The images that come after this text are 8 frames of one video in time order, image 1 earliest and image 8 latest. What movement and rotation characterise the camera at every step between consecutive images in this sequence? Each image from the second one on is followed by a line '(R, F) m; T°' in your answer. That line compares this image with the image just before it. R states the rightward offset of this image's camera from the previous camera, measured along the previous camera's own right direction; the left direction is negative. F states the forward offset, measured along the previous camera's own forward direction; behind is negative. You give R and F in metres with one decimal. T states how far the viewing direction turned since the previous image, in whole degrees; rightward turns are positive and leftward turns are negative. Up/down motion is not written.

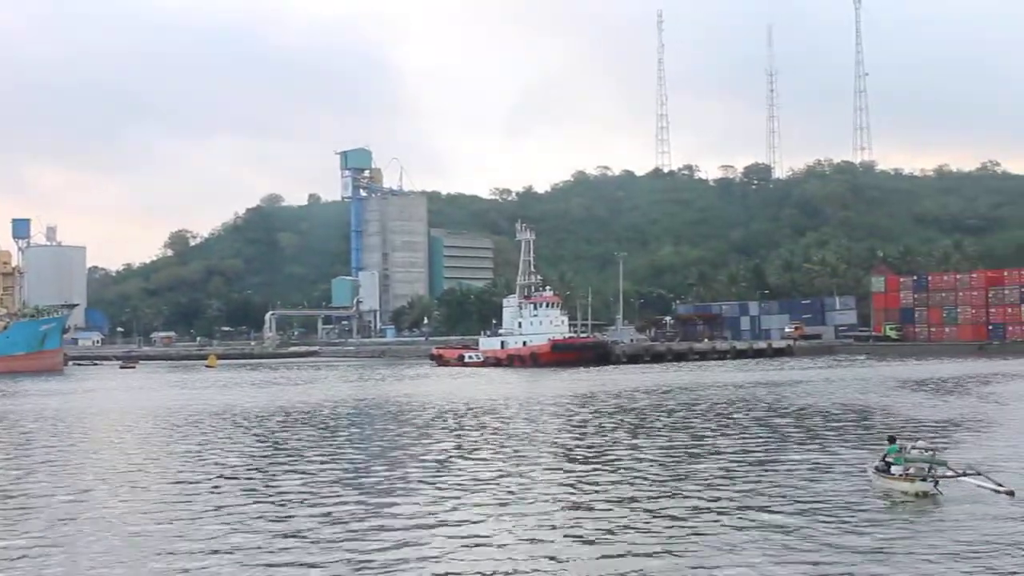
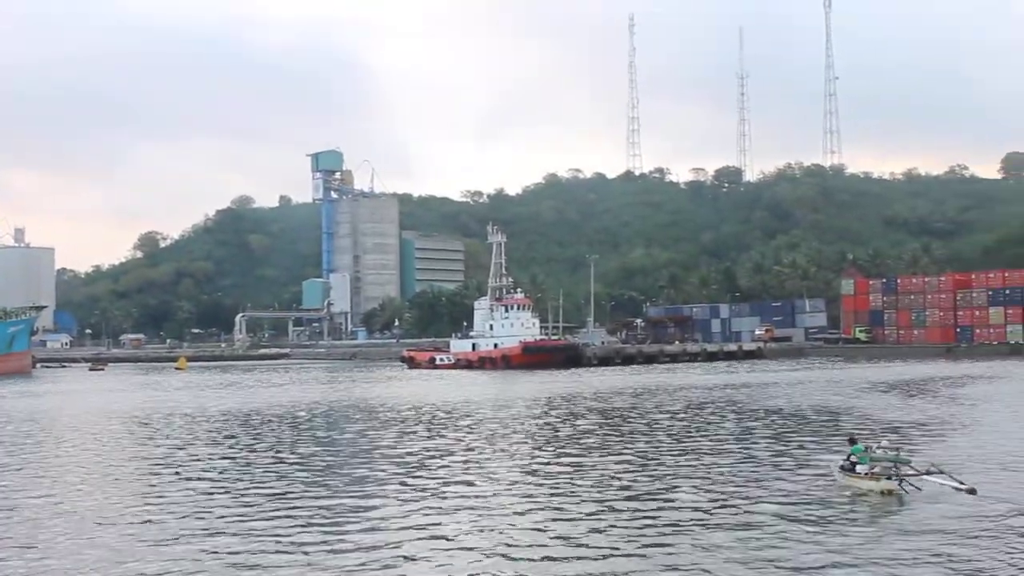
(-0.9, -0.9) m; +1°
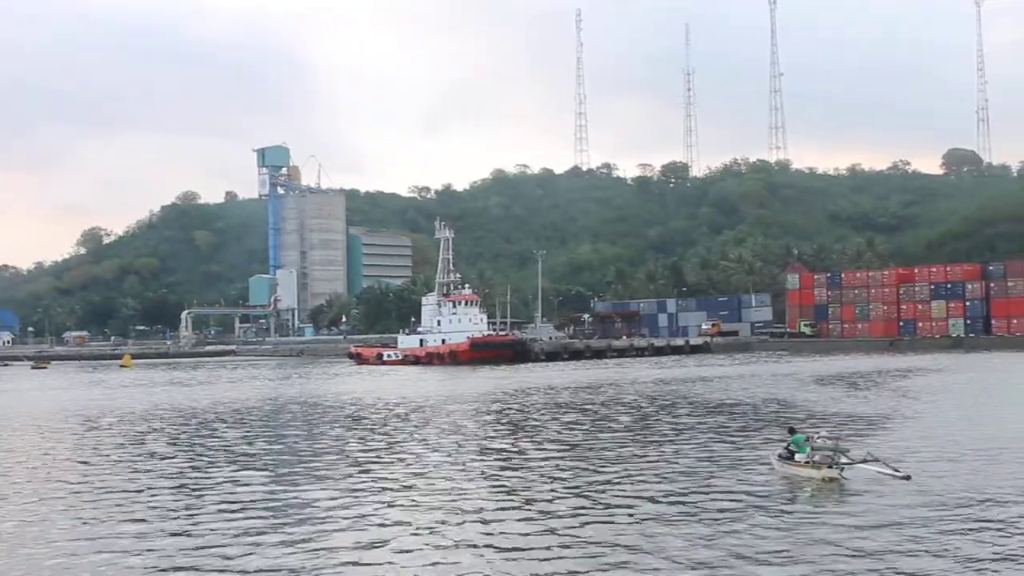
(-0.1, -0.1) m; +2°
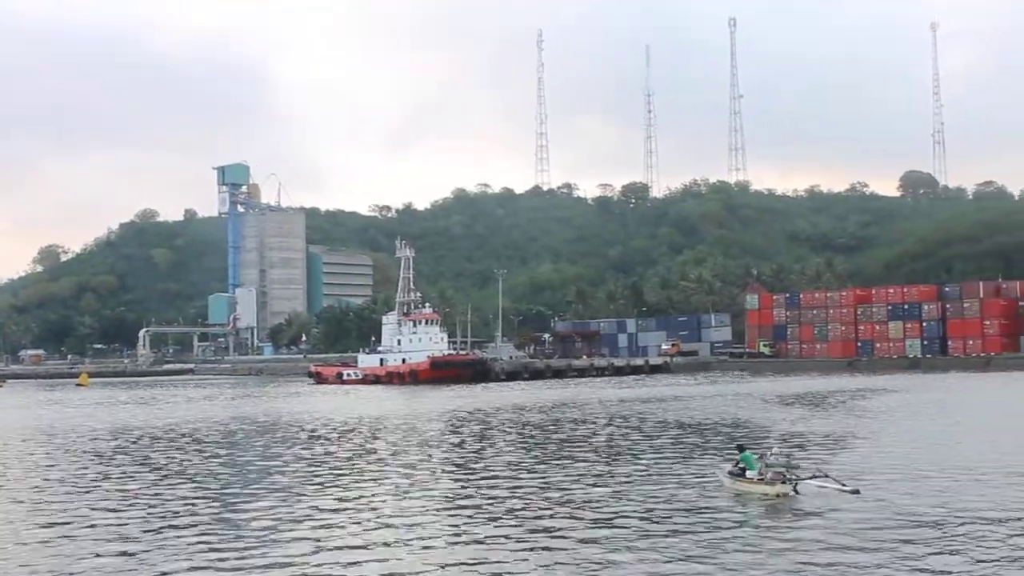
(-0.1, -0.3) m; +2°
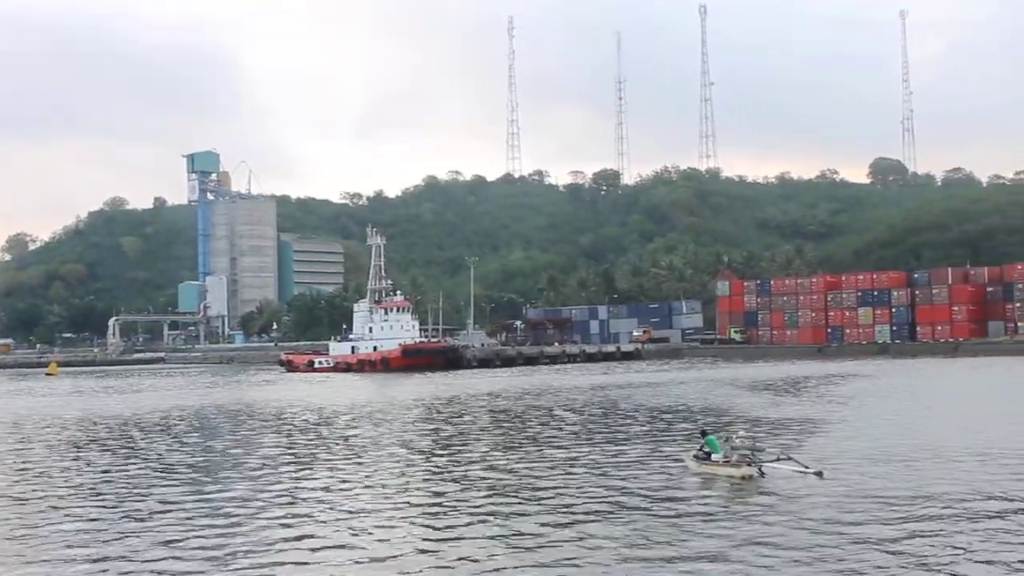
(0.0, -0.3) m; +1°
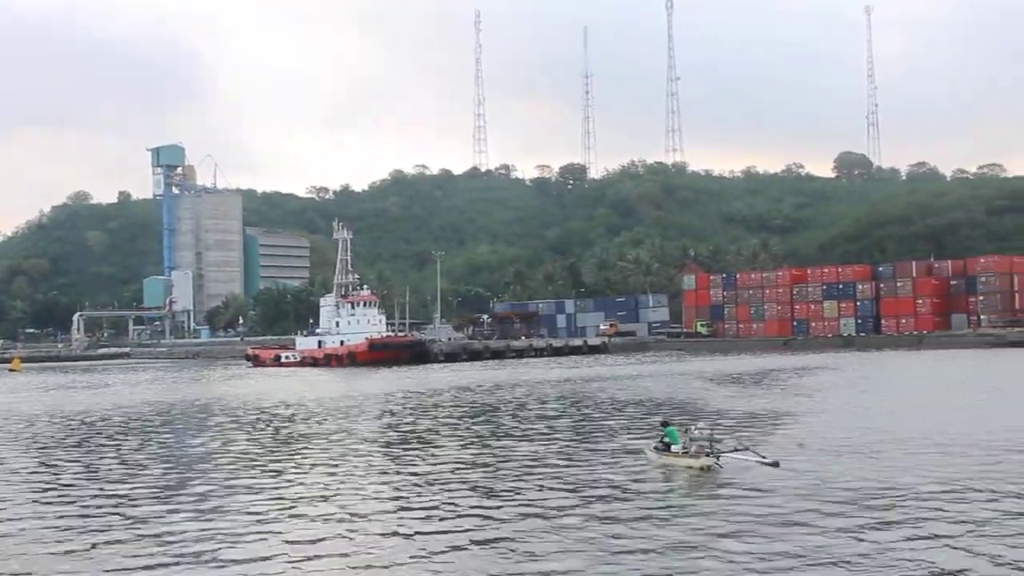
(0.0, 0.0) m; +1°
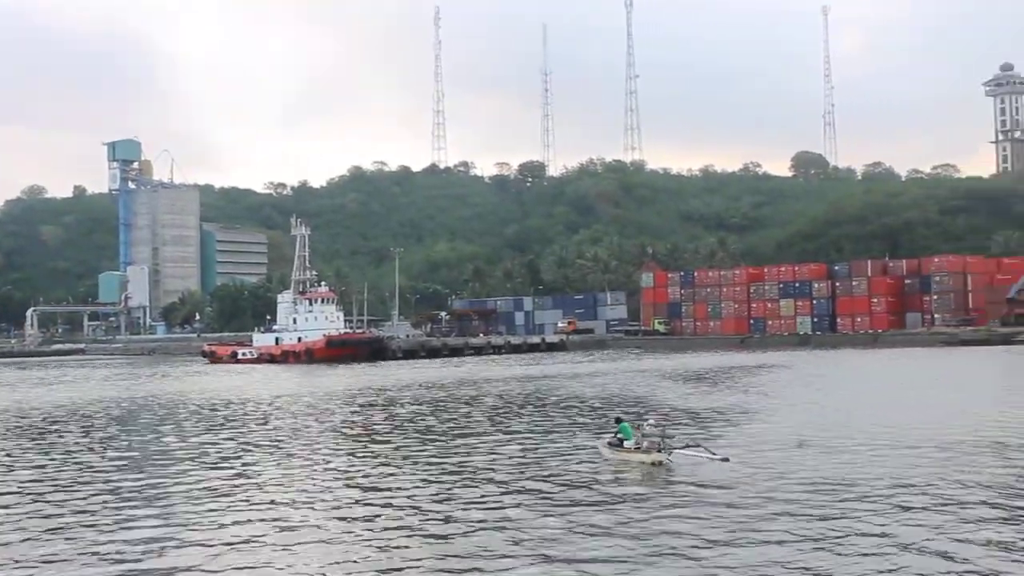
(0.0, -0.2) m; +2°
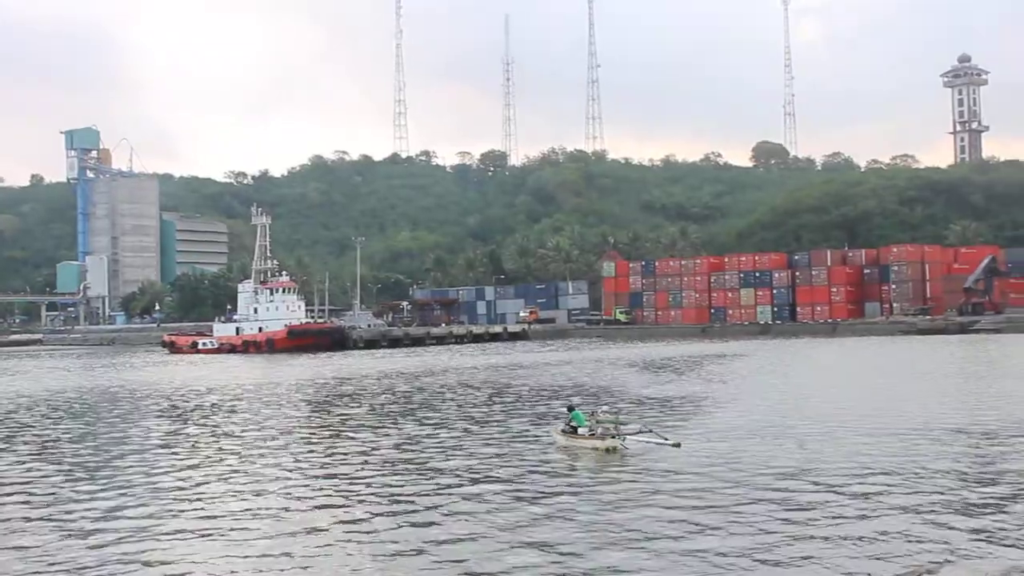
(0.0, -0.2) m; +2°
